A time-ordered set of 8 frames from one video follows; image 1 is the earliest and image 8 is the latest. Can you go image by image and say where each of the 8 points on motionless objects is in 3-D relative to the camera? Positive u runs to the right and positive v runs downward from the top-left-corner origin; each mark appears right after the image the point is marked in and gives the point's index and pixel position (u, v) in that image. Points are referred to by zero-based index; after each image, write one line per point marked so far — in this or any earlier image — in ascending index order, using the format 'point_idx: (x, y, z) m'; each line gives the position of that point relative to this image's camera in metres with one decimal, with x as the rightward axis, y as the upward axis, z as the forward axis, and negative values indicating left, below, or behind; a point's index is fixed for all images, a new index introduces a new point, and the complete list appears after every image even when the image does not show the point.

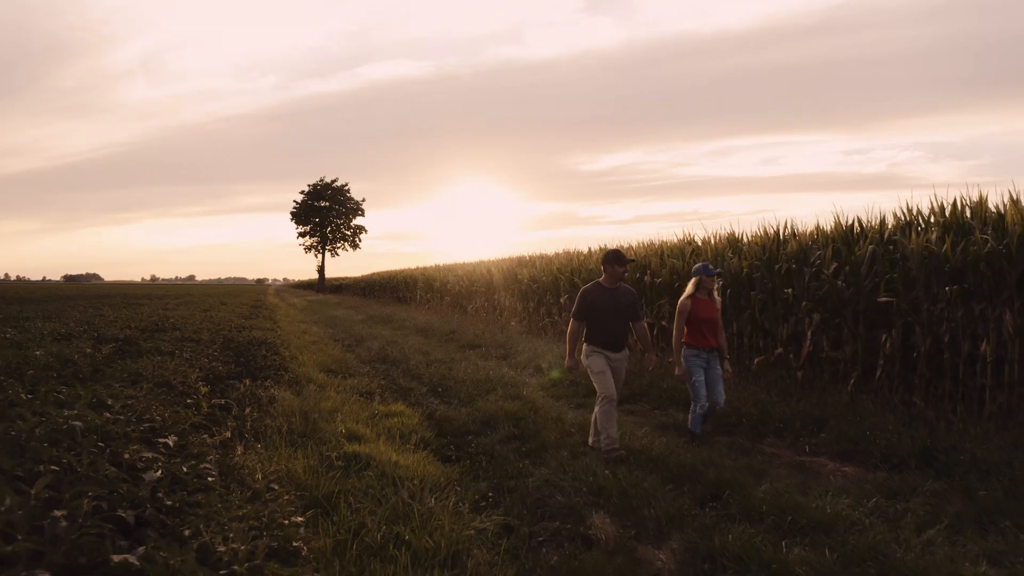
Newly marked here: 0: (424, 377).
0: (-1.4, -1.4, +9.3) m
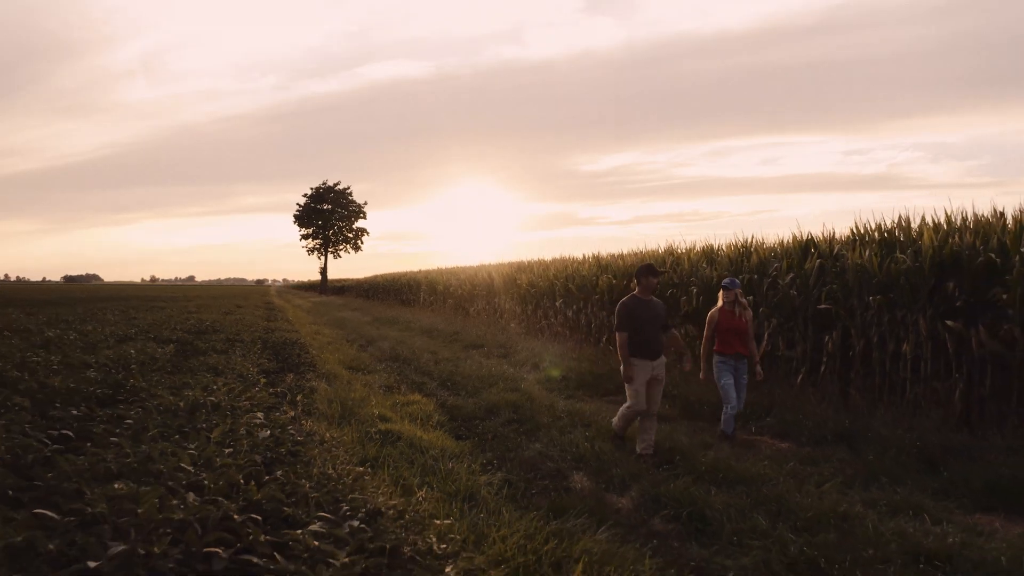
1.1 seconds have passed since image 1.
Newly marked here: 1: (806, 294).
0: (-1.4, -1.5, +10.5) m
1: (+3.9, -0.1, +7.7) m
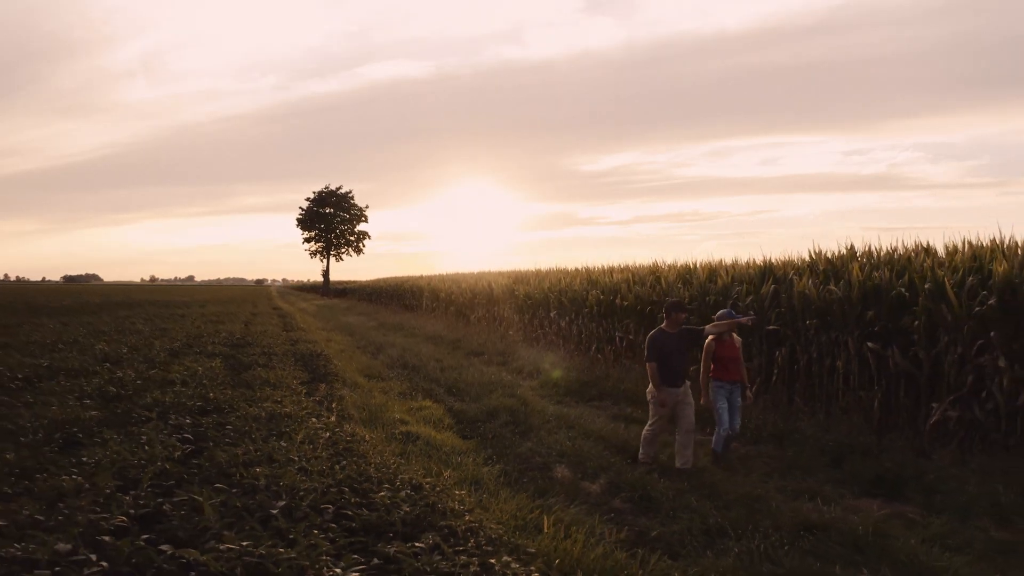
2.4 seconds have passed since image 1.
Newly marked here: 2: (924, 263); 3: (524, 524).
0: (-1.4, -1.9, +11.9) m
1: (+3.9, -0.4, +9.1) m
2: (+5.3, +0.3, +7.4) m
3: (+0.1, -1.8, +4.5) m
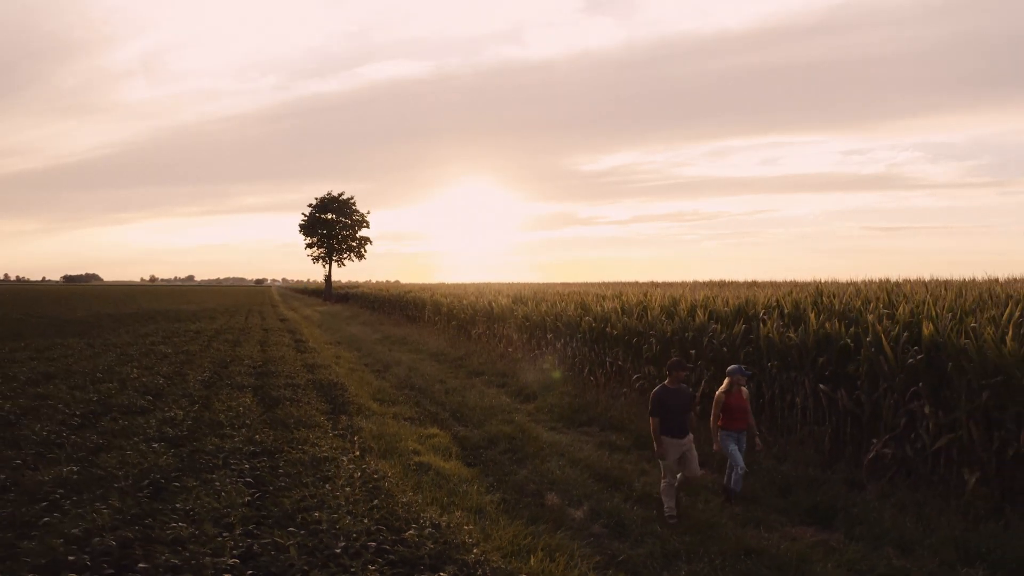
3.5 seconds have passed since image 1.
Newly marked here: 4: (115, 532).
0: (-1.5, -2.6, +13.1) m
1: (+3.8, -1.1, +10.2) m
2: (+5.2, -0.4, +8.5) m
3: (+0.1, -2.5, +5.7) m
4: (-3.0, -1.8, +4.5) m
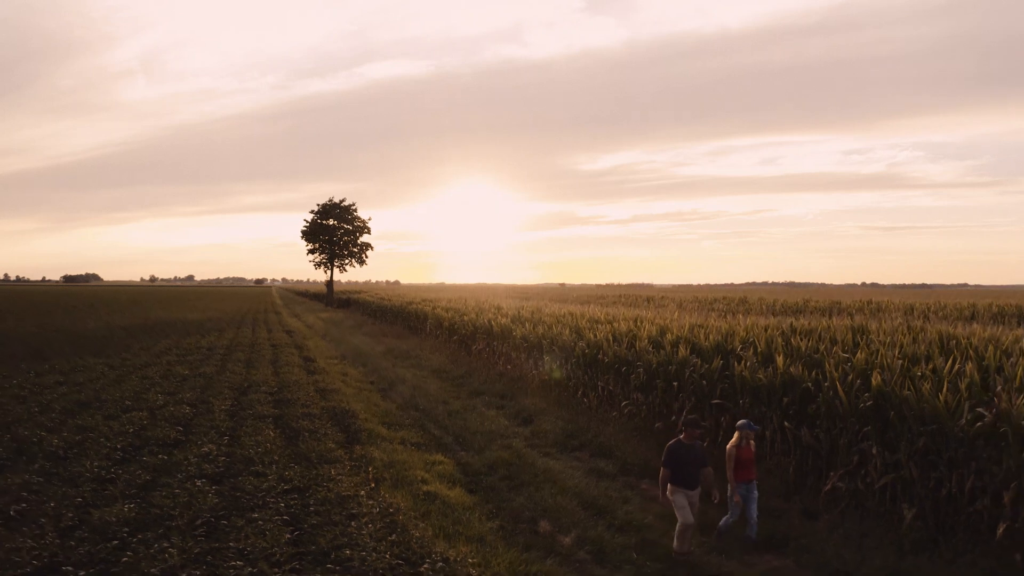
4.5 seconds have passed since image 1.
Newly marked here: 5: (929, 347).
0: (-1.5, -3.3, +14.1) m
1: (+3.8, -1.9, +11.3) m
2: (+5.2, -1.2, +9.6) m
3: (0.0, -3.3, +6.7) m
4: (-3.0, -2.6, +5.5) m
5: (+6.9, -1.0, +9.8) m
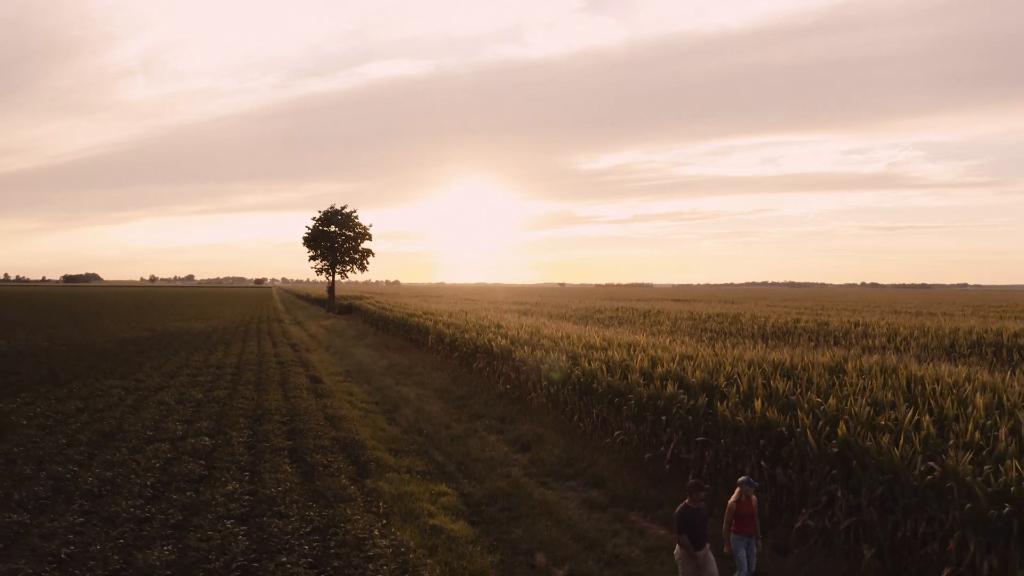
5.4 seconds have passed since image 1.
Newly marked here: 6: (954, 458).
0: (-1.5, -4.2, +14.9) m
1: (+3.8, -2.7, +12.1) m
2: (+5.2, -2.0, +10.4) m
3: (0.0, -4.2, +7.6) m
4: (-3.1, -3.5, +6.3) m
5: (+6.9, -1.9, +10.7) m
6: (+5.9, -2.3, +7.9) m
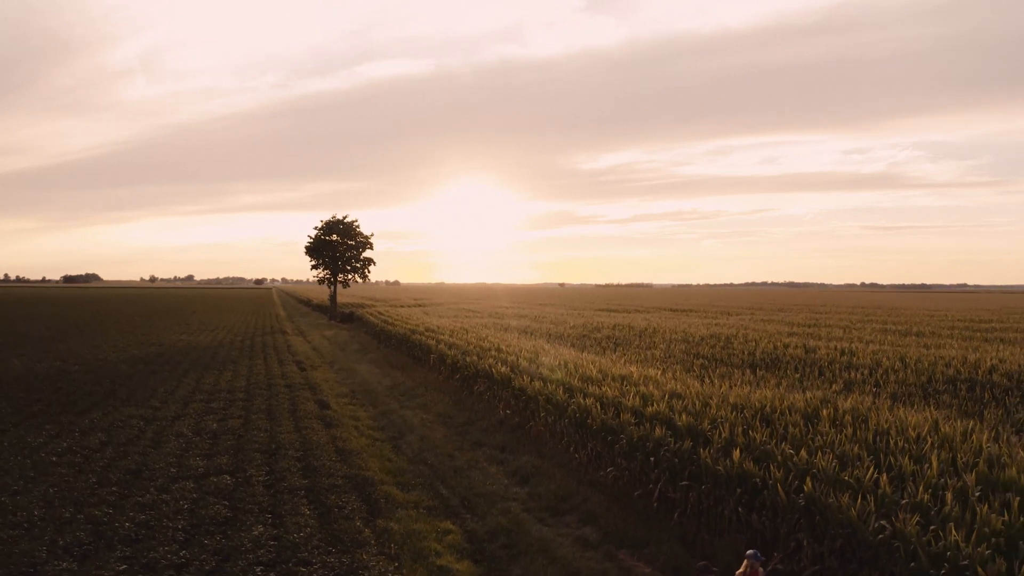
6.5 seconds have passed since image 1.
0: (-1.6, -5.4, +15.9) m
1: (+3.8, -3.9, +13.1) m
2: (+5.2, -3.2, +11.4) m
3: (0.0, -5.4, +8.6) m
4: (-3.1, -4.7, +7.3) m
5: (+6.9, -3.1, +11.7) m
6: (+5.9, -3.5, +8.9) m
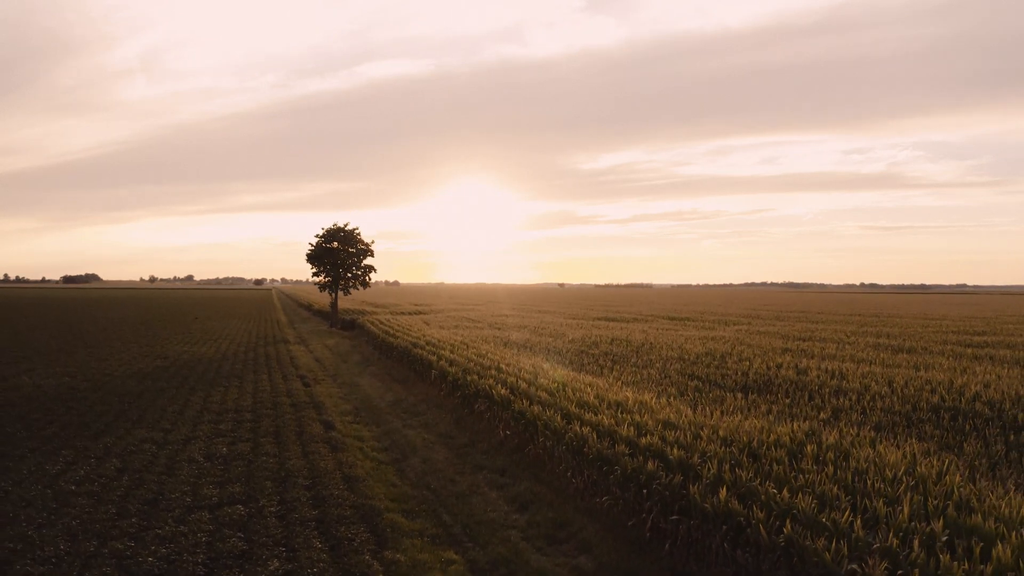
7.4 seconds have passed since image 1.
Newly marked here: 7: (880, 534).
0: (-1.6, -6.4, +16.7) m
1: (+3.8, -5.0, +13.9) m
2: (+5.2, -4.2, +12.2) m
3: (0.0, -6.4, +9.3) m
4: (-3.1, -5.7, +8.1) m
5: (+6.9, -4.1, +12.4) m
6: (+5.9, -4.5, +9.7) m
7: (+6.5, -4.3, +10.3) m
